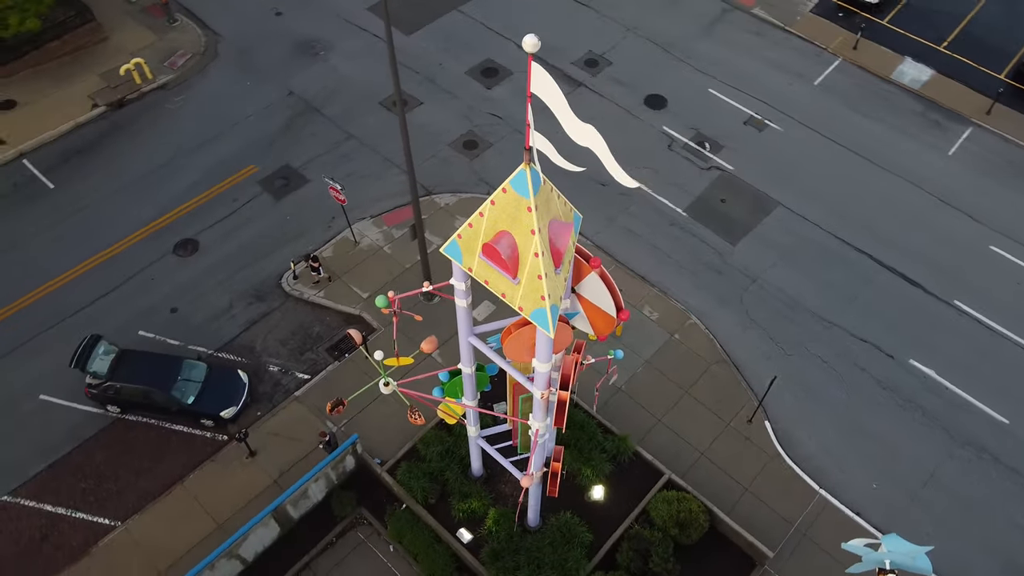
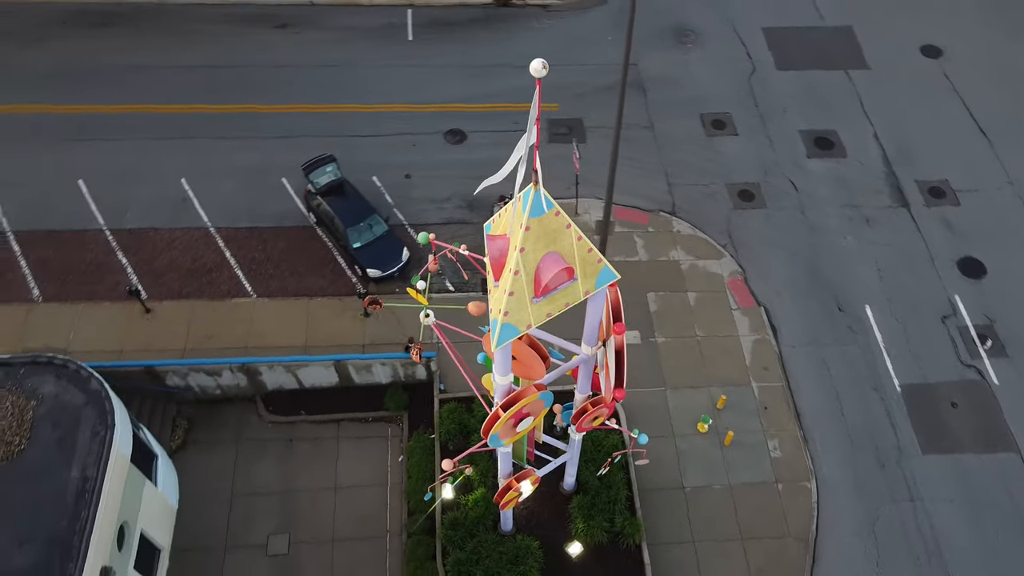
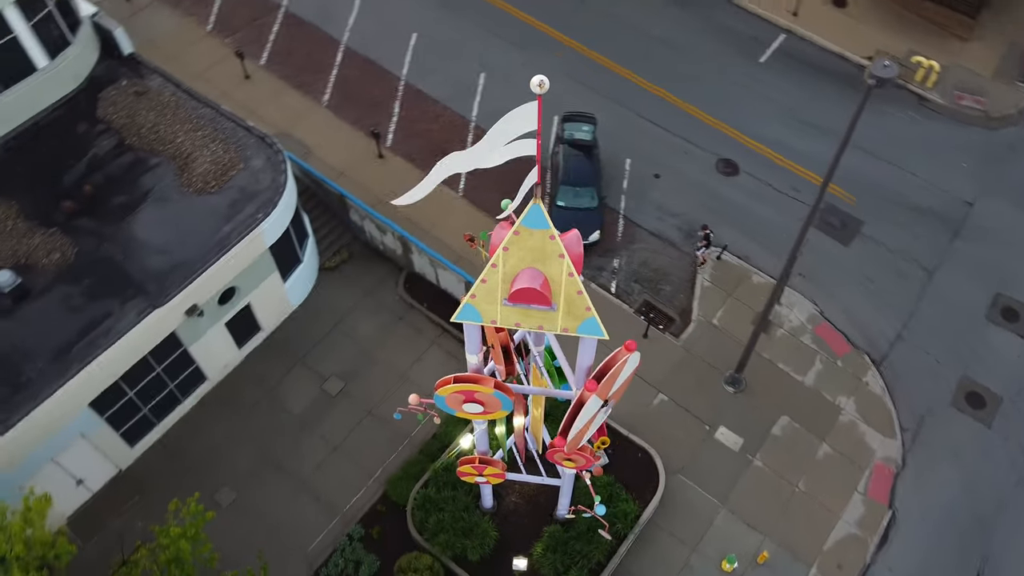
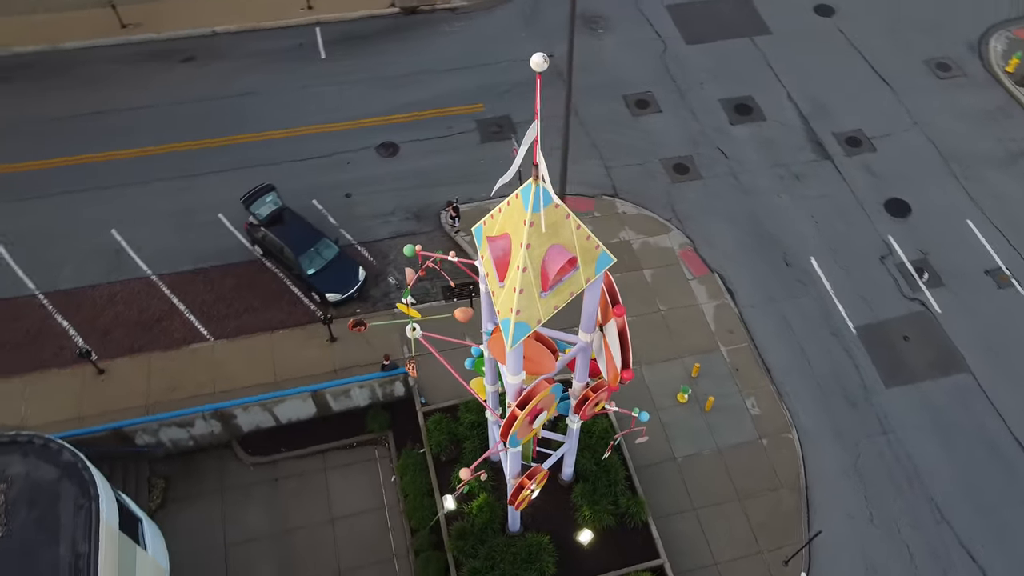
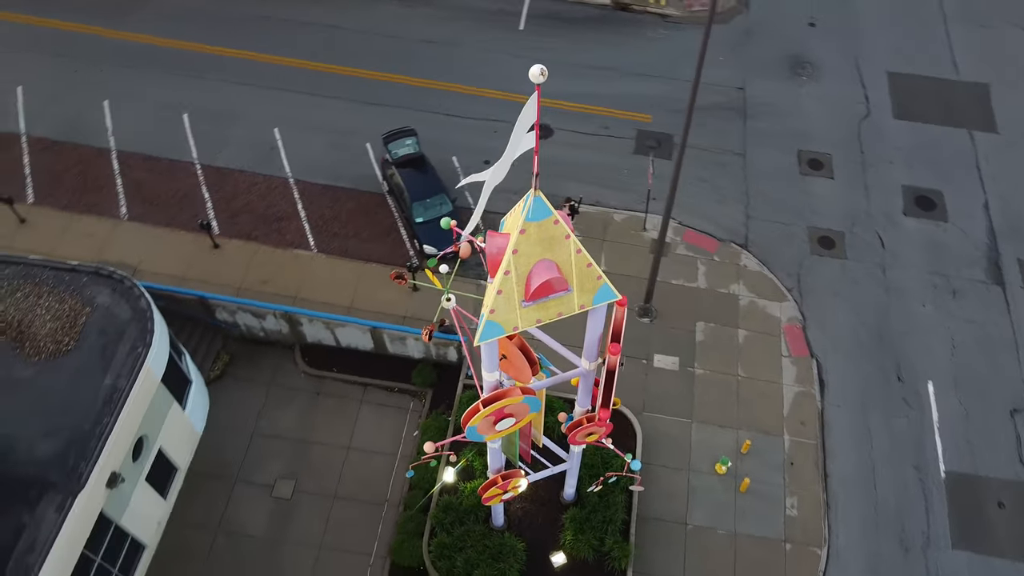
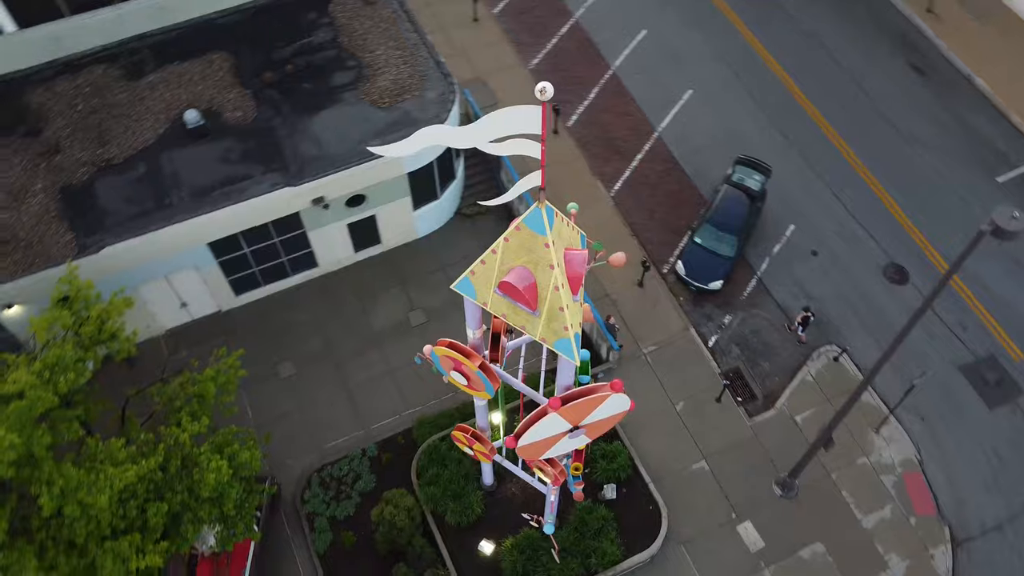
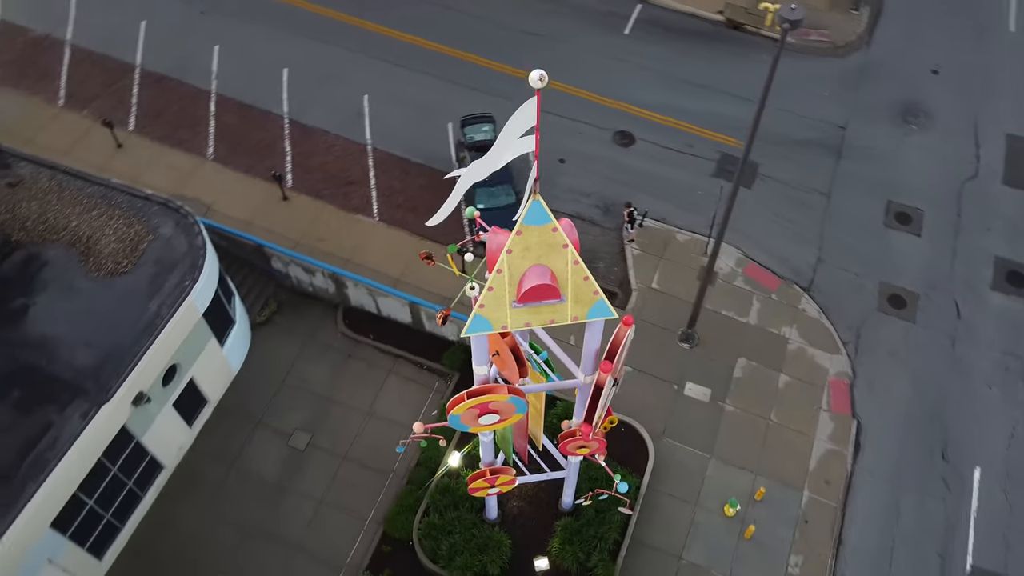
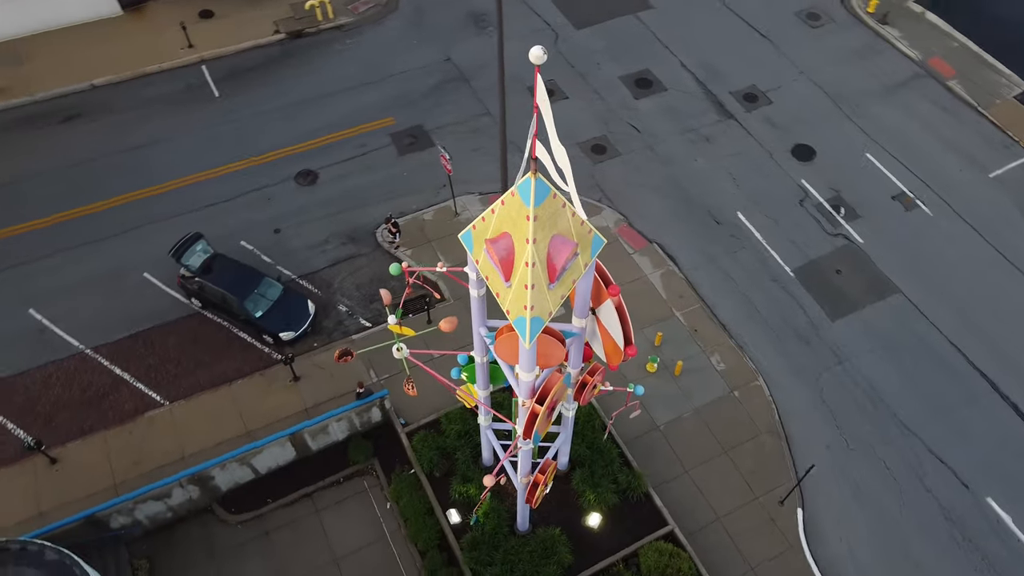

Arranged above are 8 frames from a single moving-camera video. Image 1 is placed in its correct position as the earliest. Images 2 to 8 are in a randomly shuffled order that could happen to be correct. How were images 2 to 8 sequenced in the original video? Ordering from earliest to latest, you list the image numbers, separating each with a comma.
8, 4, 2, 5, 7, 3, 6
